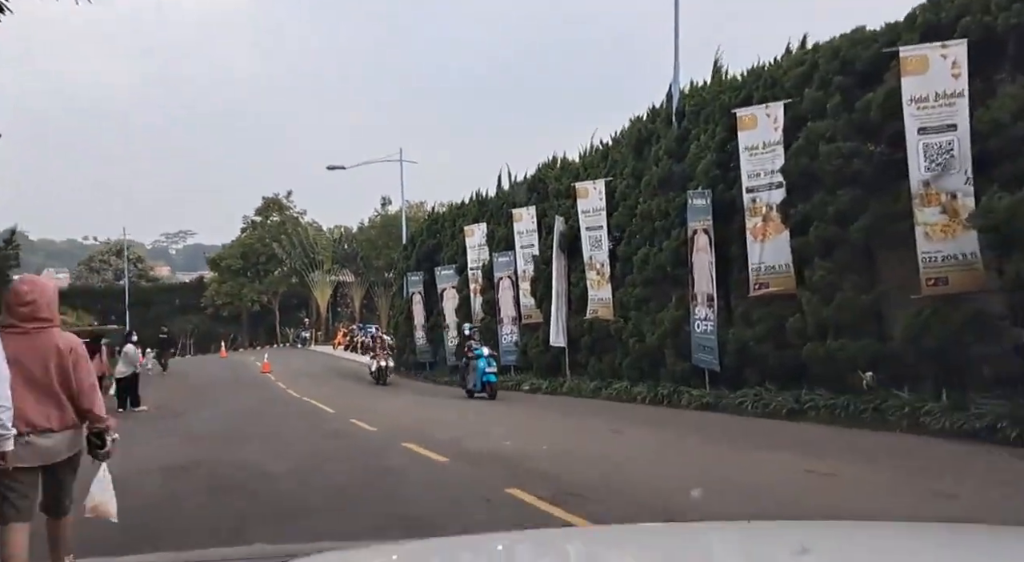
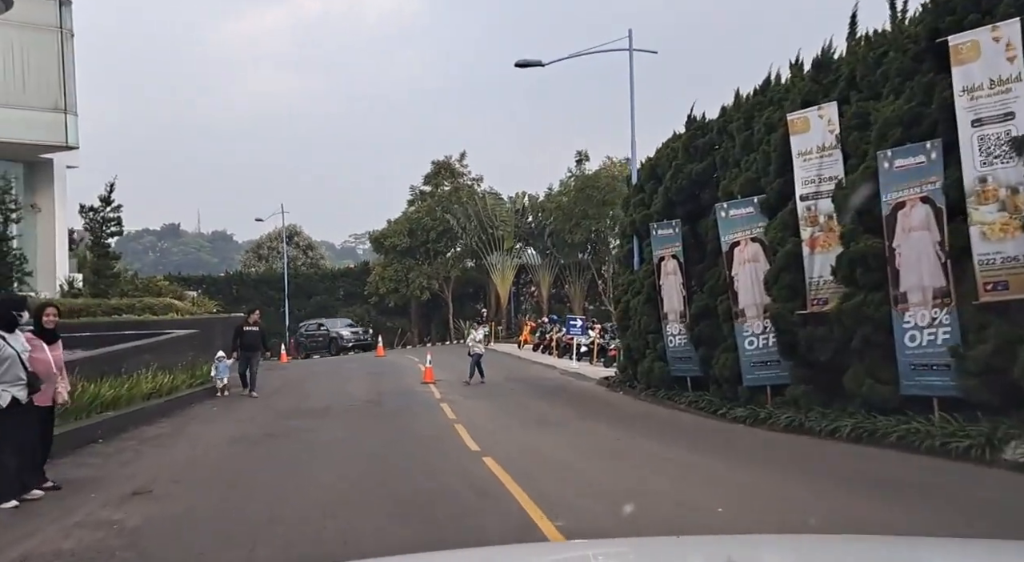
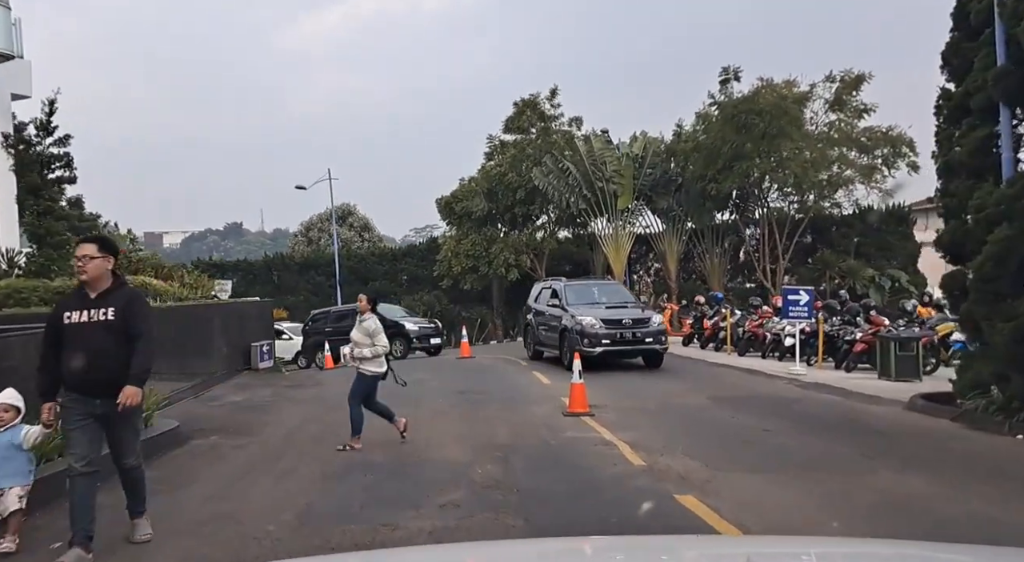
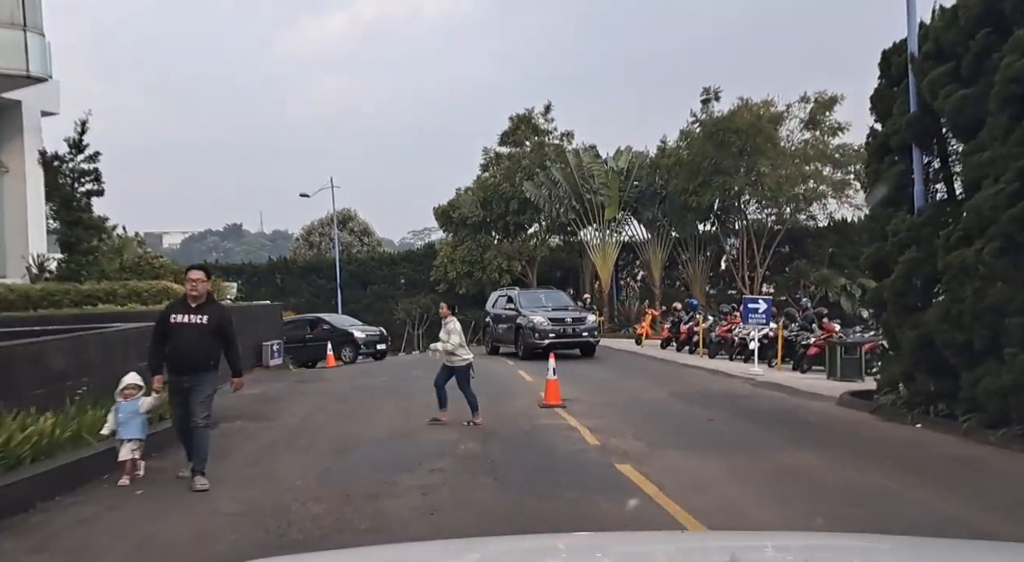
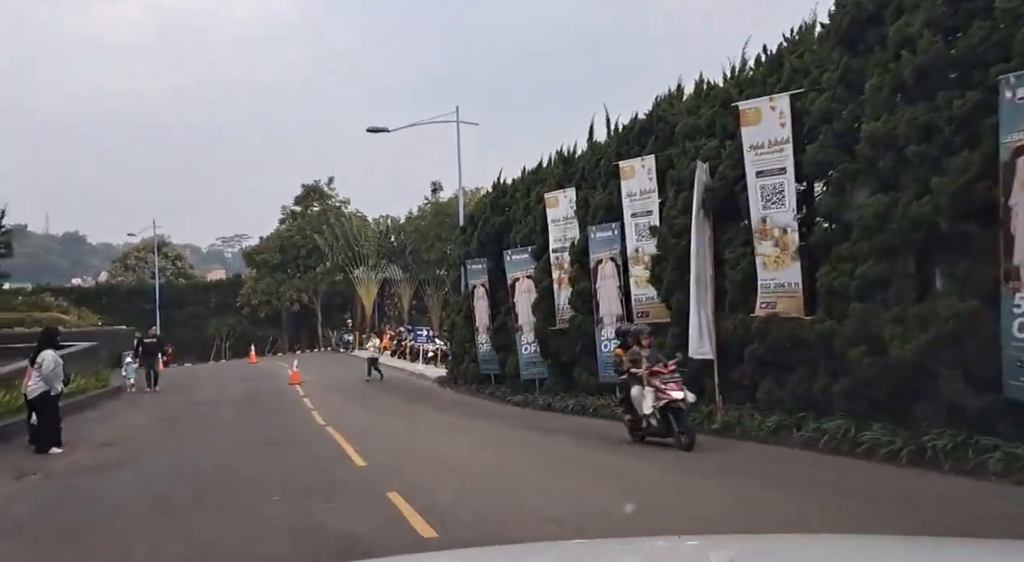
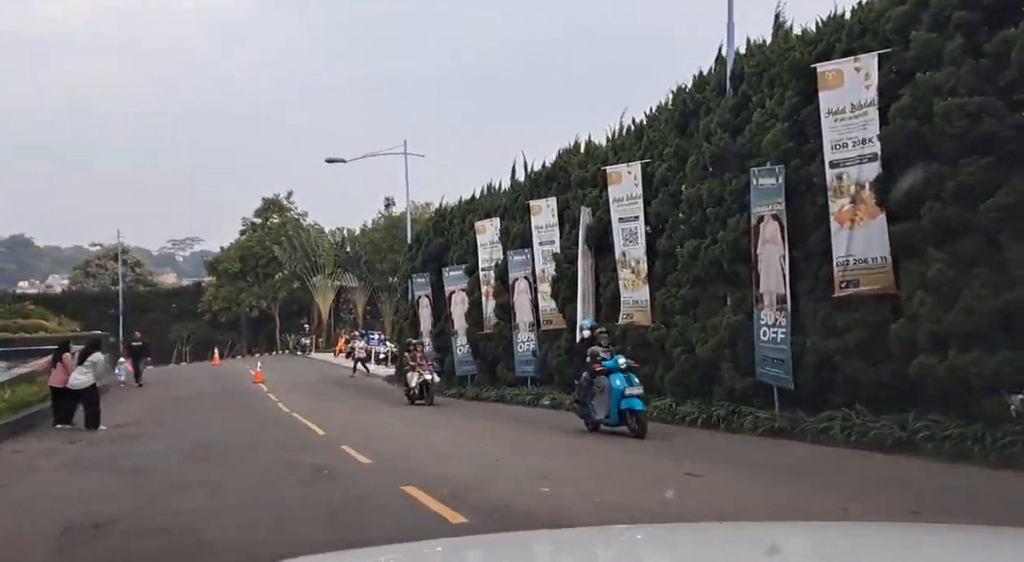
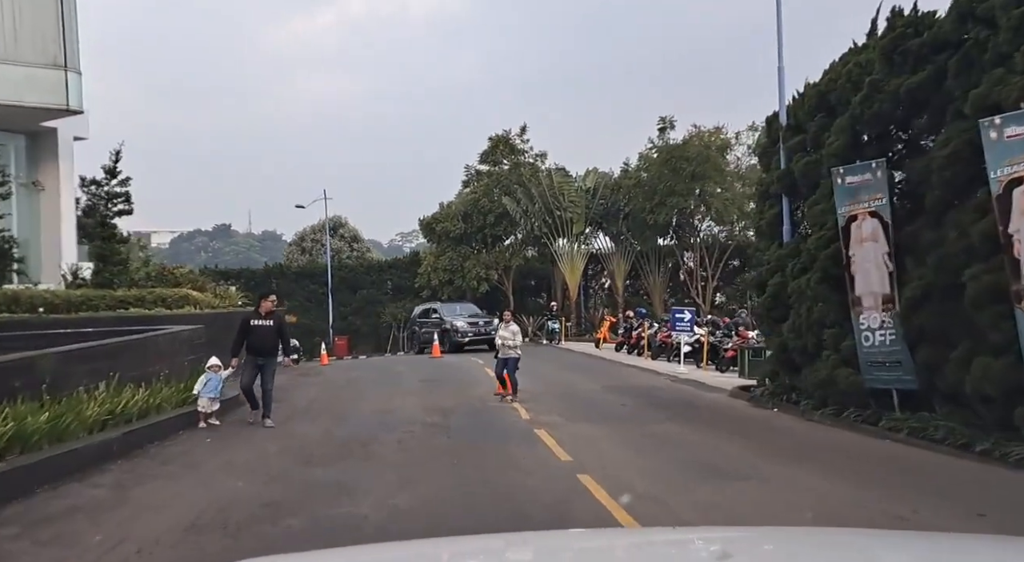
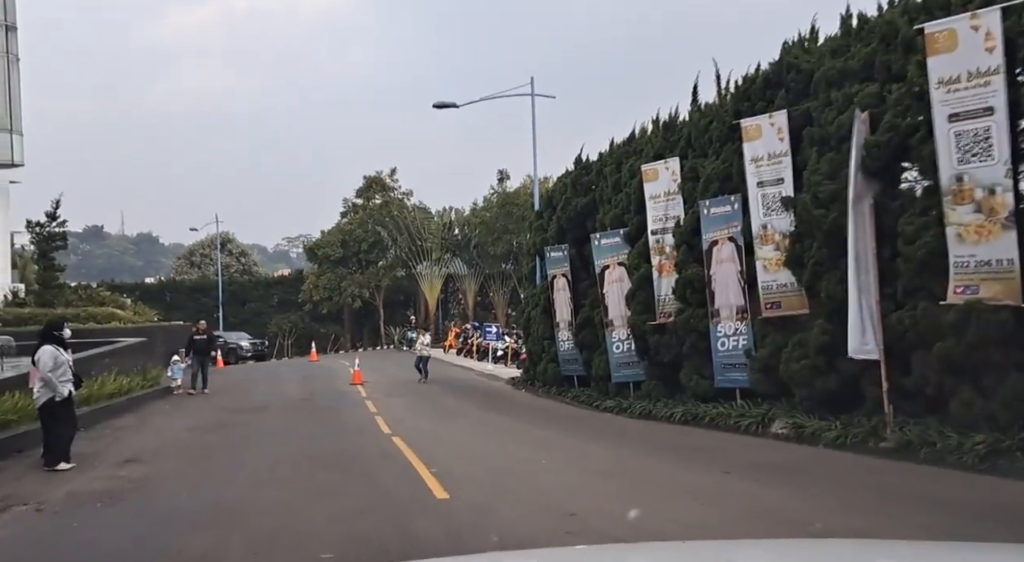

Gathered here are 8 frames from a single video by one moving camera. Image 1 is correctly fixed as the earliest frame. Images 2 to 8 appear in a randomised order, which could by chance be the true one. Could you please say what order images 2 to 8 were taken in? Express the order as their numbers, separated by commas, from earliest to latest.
6, 5, 8, 2, 7, 4, 3
